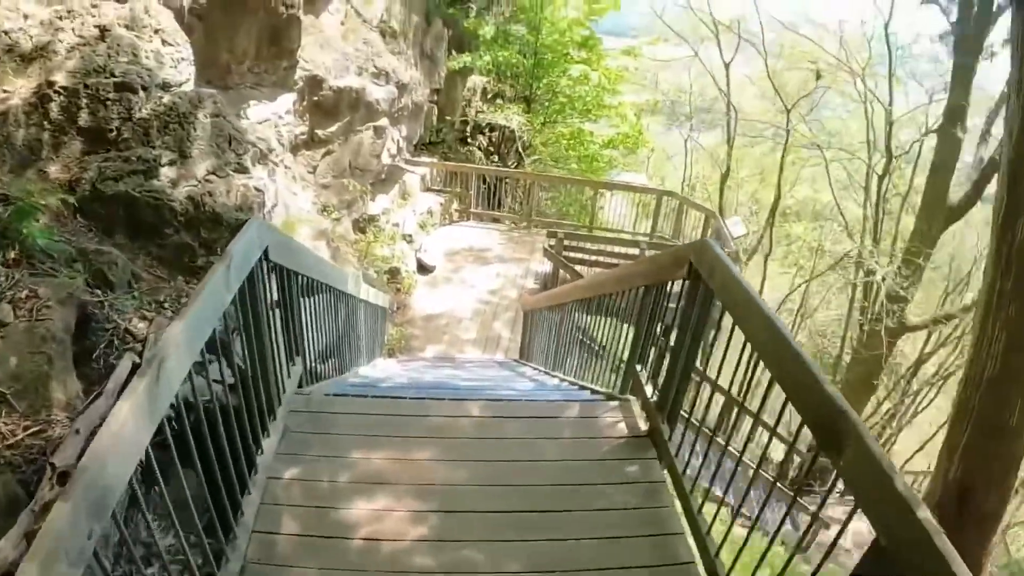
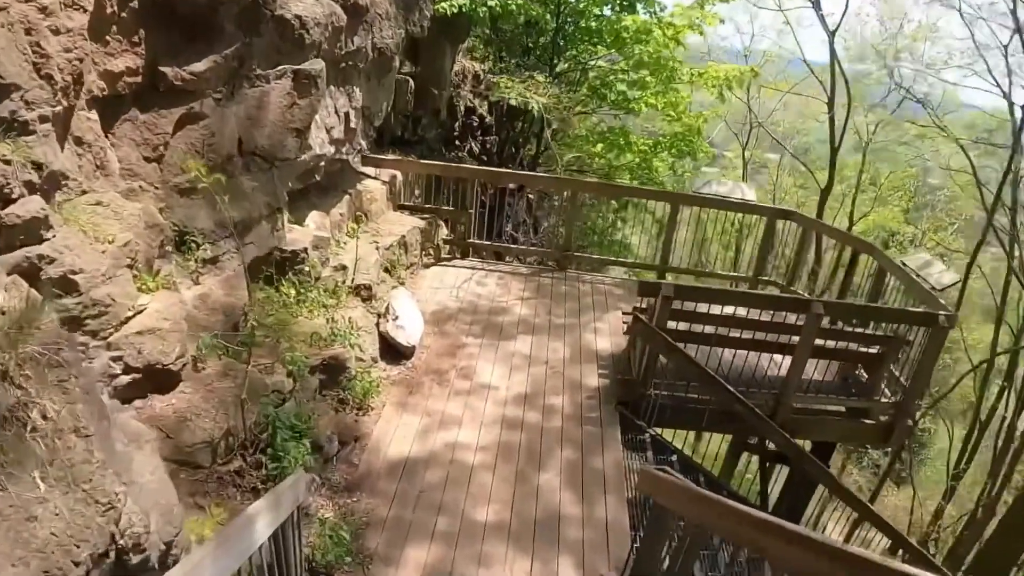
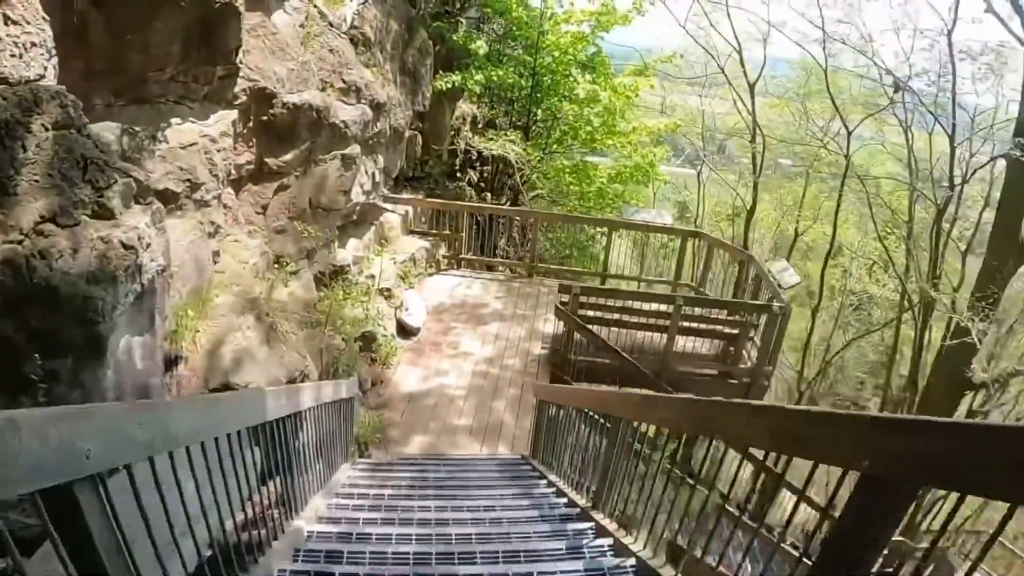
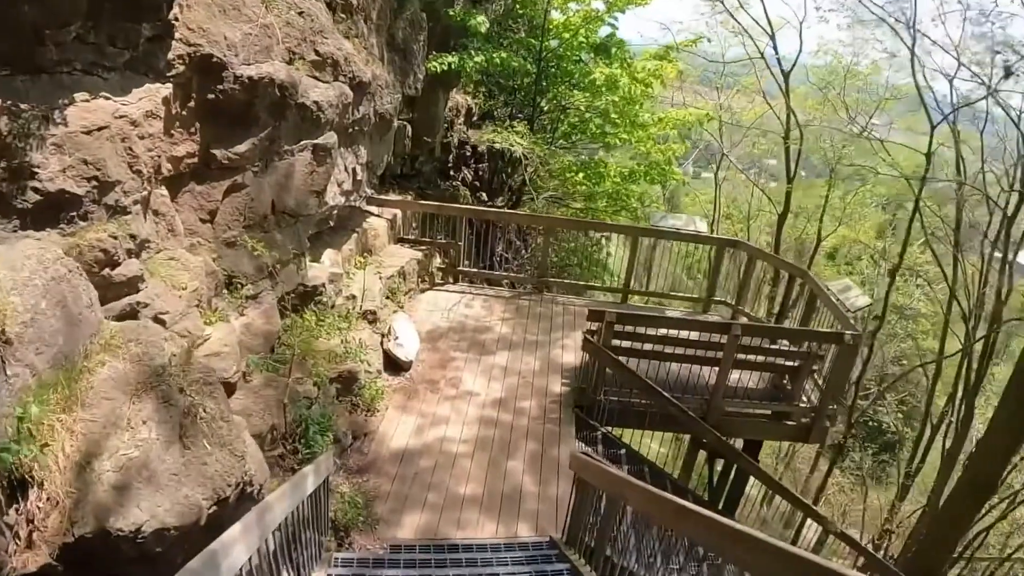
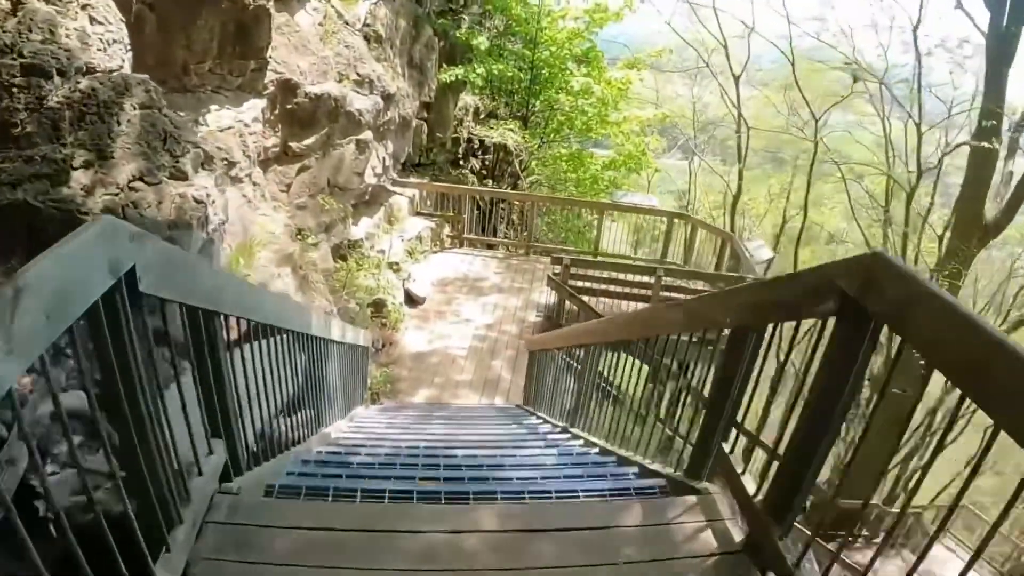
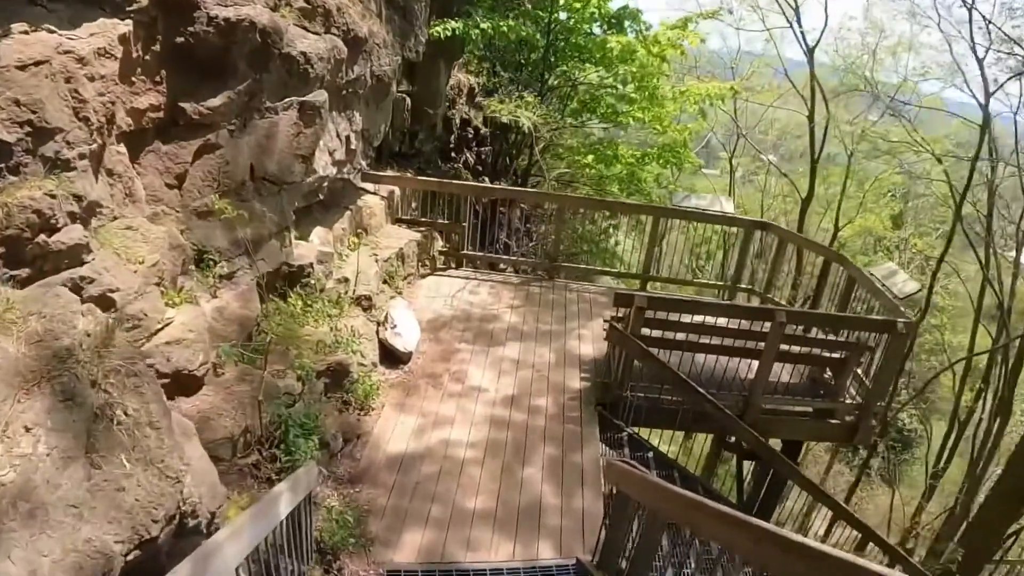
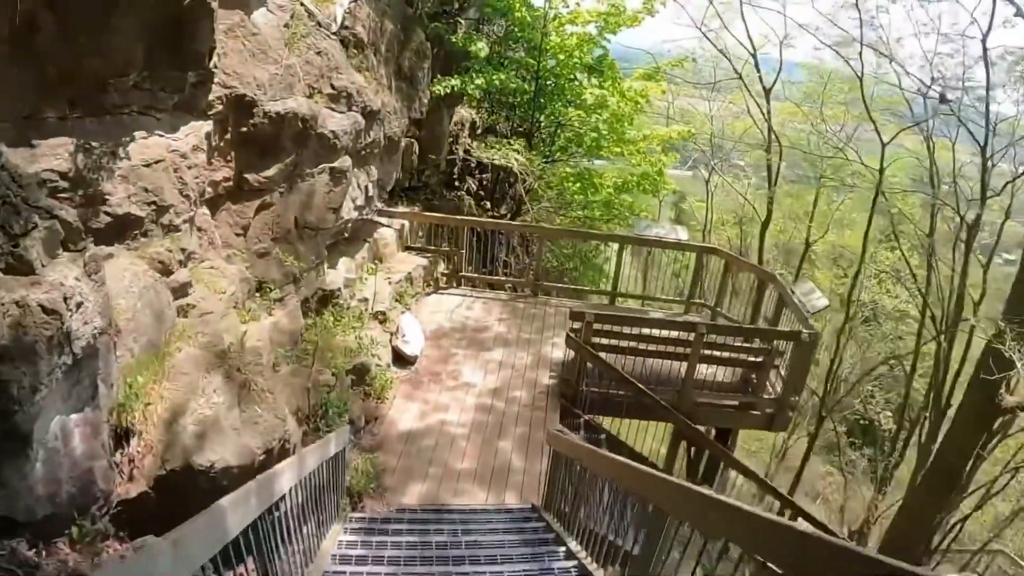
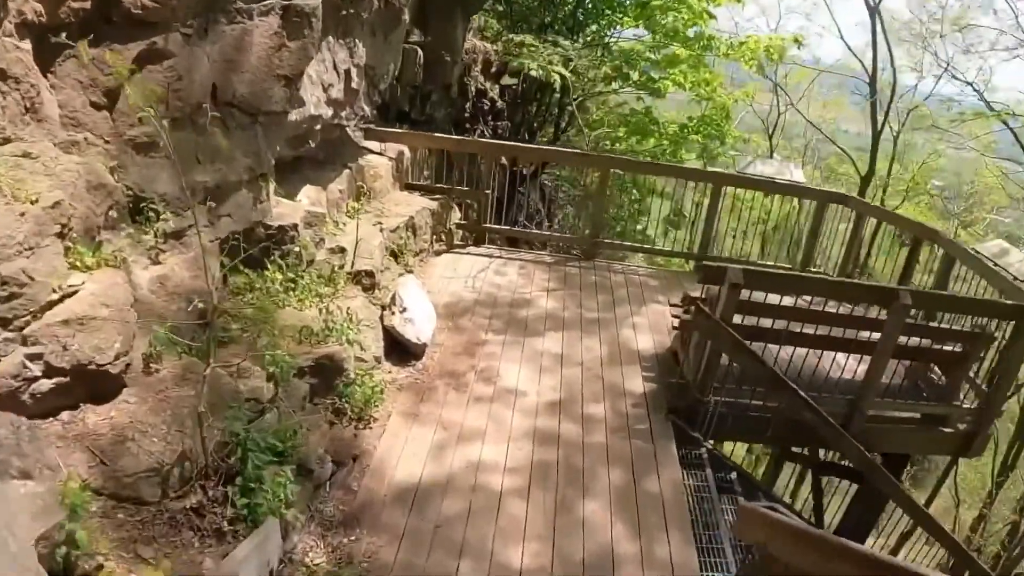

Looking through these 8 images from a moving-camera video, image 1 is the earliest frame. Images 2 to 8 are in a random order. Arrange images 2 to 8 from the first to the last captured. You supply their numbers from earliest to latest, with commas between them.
5, 3, 7, 4, 6, 2, 8
